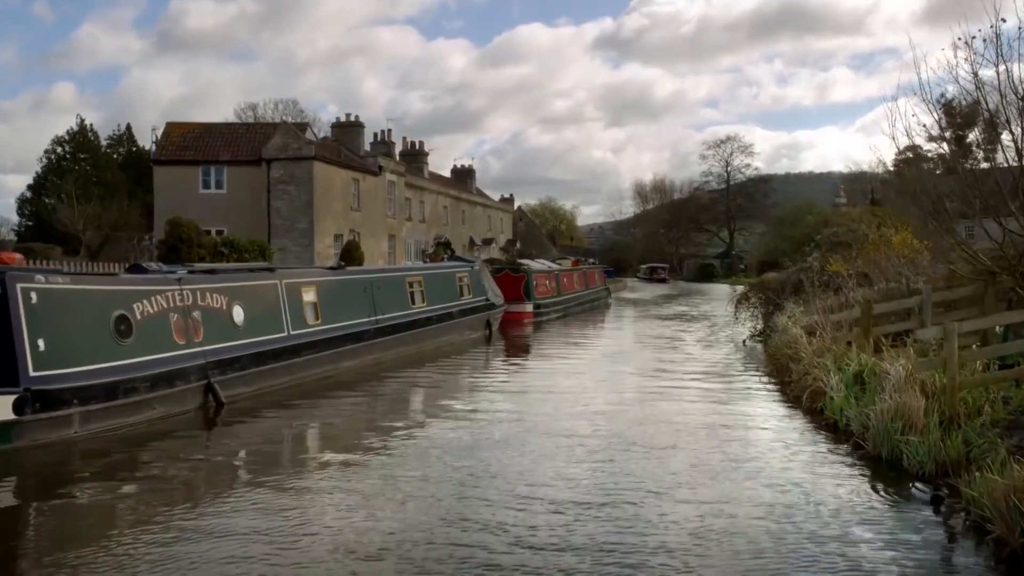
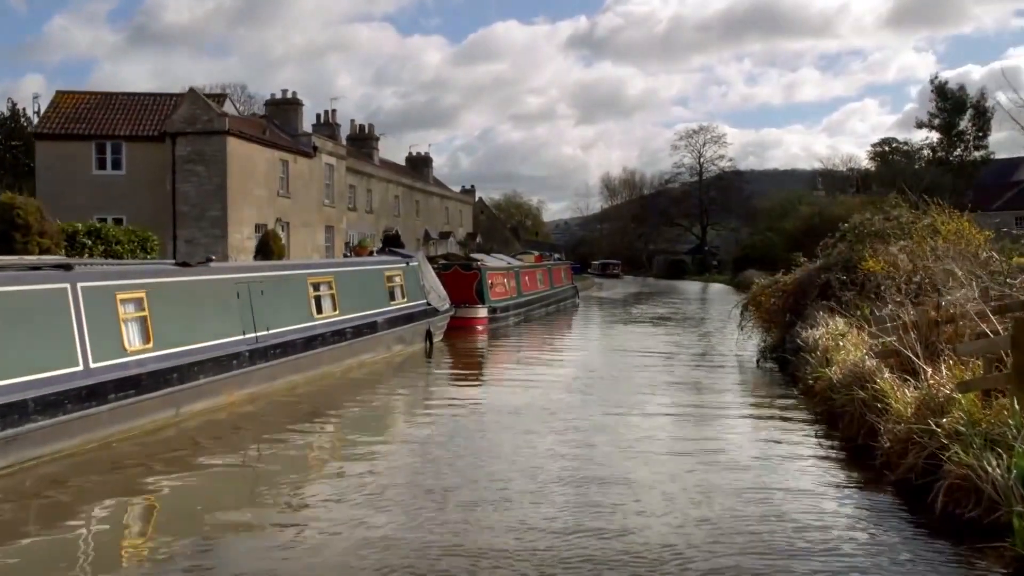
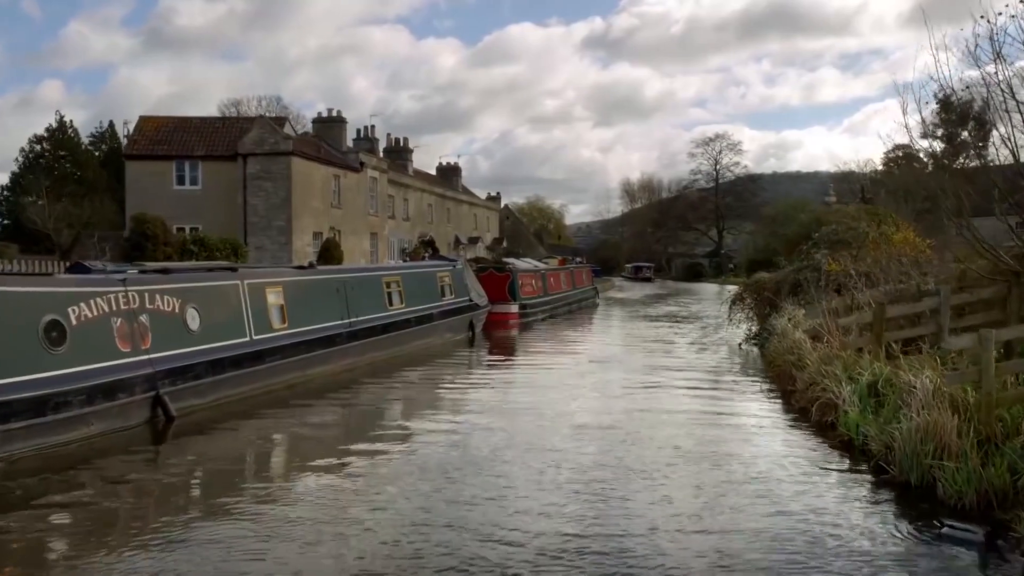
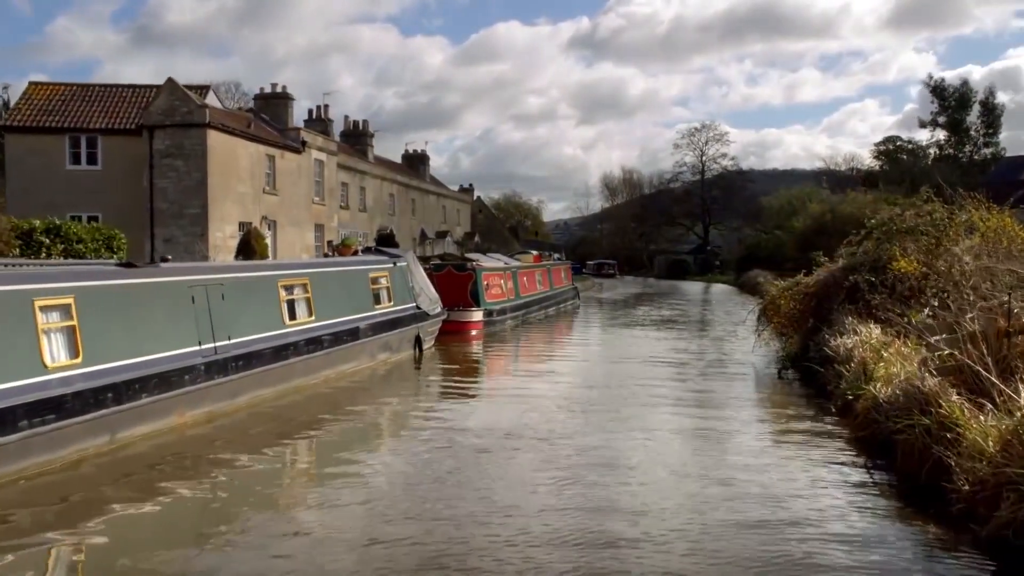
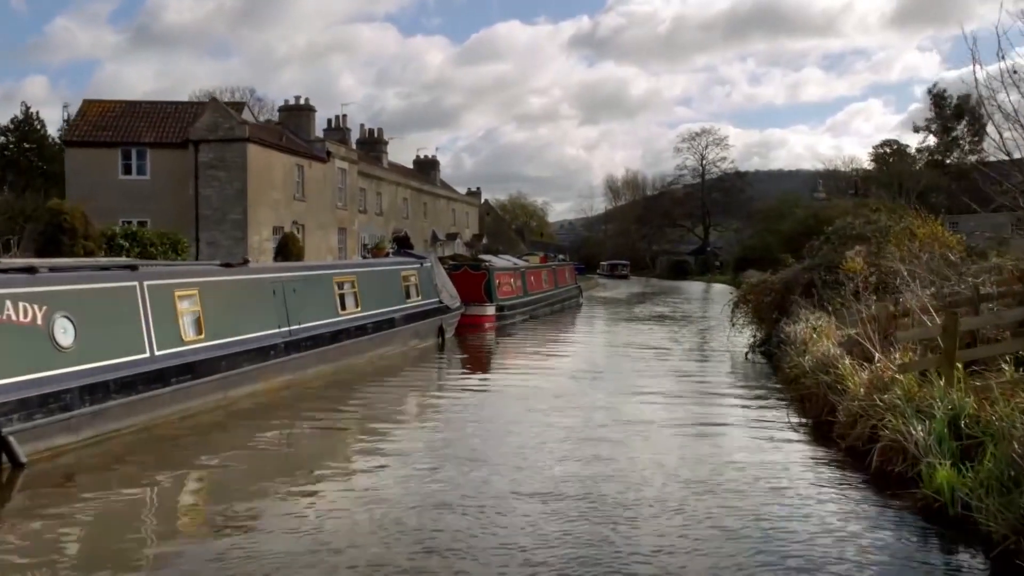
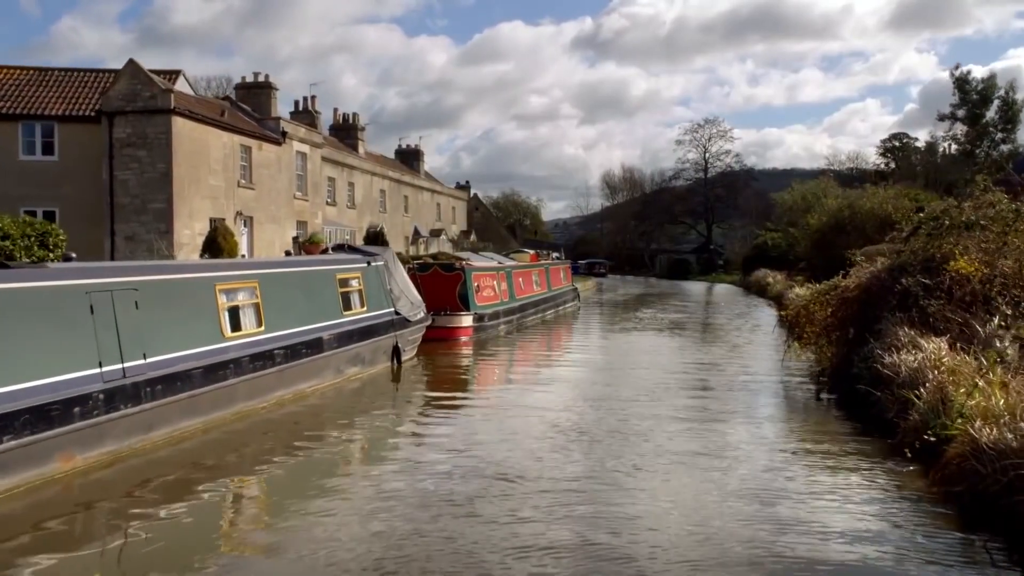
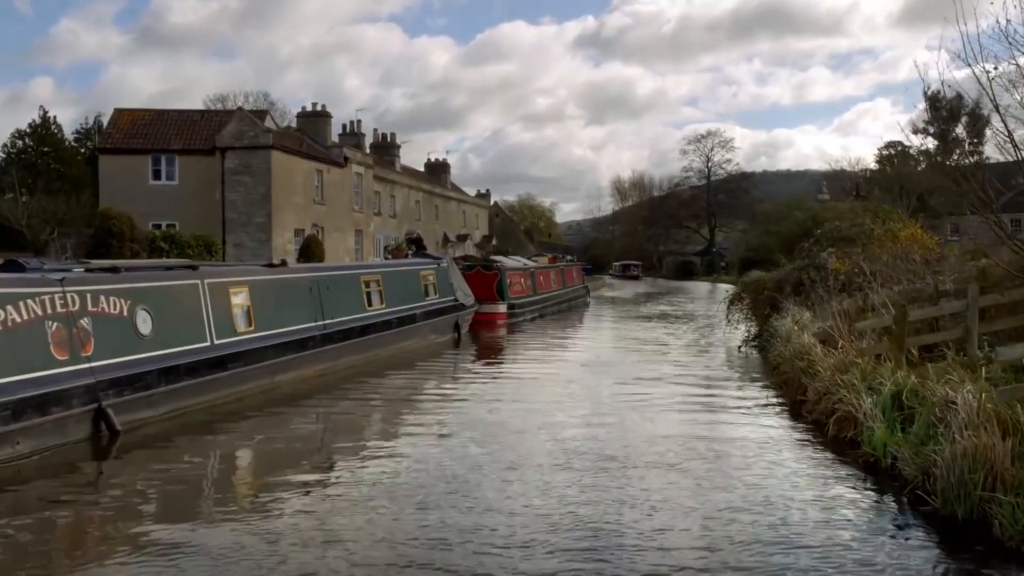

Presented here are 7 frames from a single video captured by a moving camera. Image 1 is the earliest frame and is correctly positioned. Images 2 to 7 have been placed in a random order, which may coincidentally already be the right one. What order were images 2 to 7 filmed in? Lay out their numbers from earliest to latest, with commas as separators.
3, 7, 5, 2, 4, 6
